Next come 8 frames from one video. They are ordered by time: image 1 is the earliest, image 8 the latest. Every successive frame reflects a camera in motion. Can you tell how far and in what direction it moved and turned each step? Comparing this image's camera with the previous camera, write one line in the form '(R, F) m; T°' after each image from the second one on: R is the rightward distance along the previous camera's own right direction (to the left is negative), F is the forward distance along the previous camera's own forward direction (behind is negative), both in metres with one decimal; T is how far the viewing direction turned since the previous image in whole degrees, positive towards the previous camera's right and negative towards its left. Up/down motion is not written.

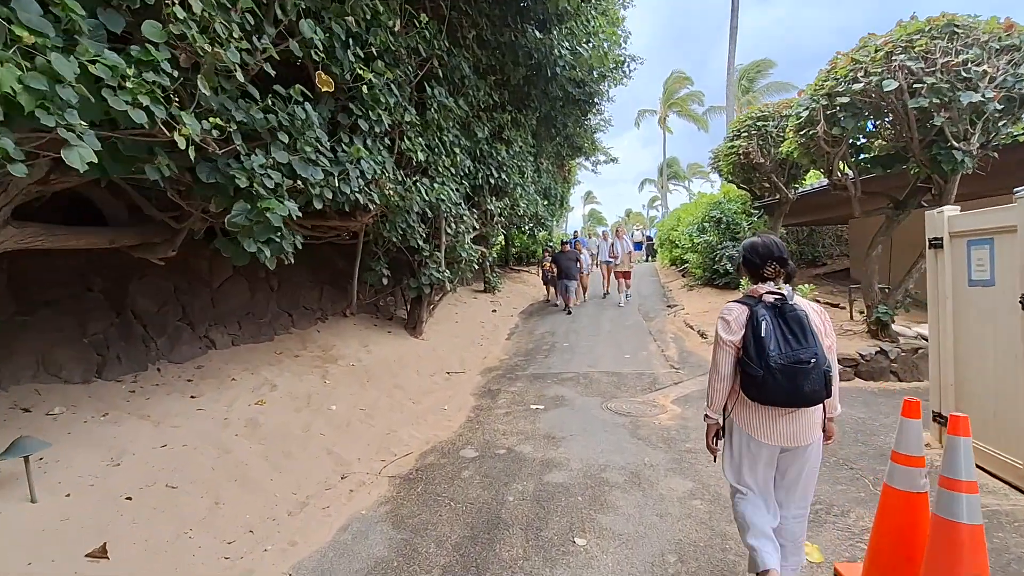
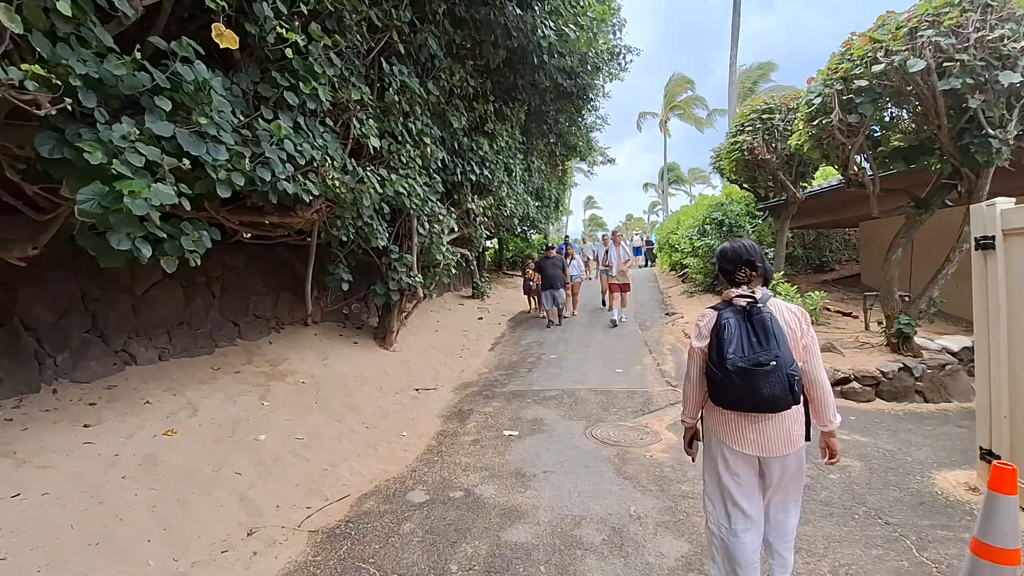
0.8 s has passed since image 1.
(+0.3, +0.8) m; 0°
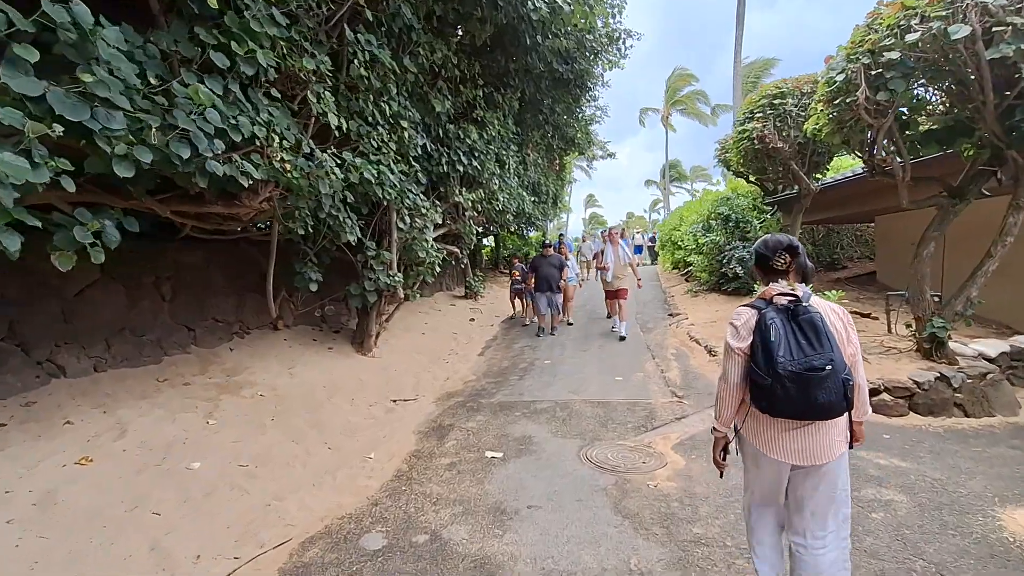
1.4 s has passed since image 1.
(+0.2, +0.6) m; 0°
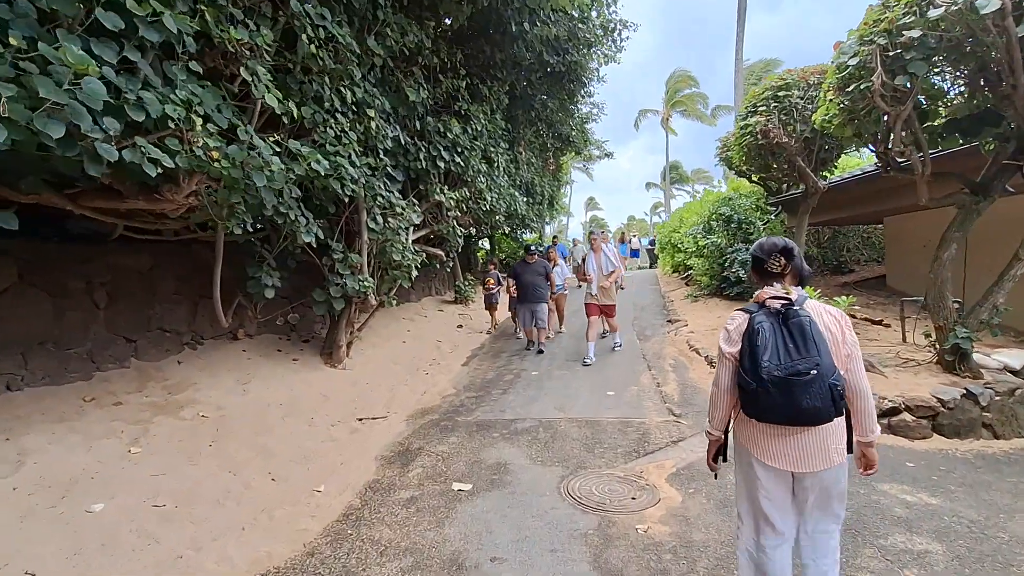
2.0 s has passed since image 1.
(+0.2, +0.6) m; 0°
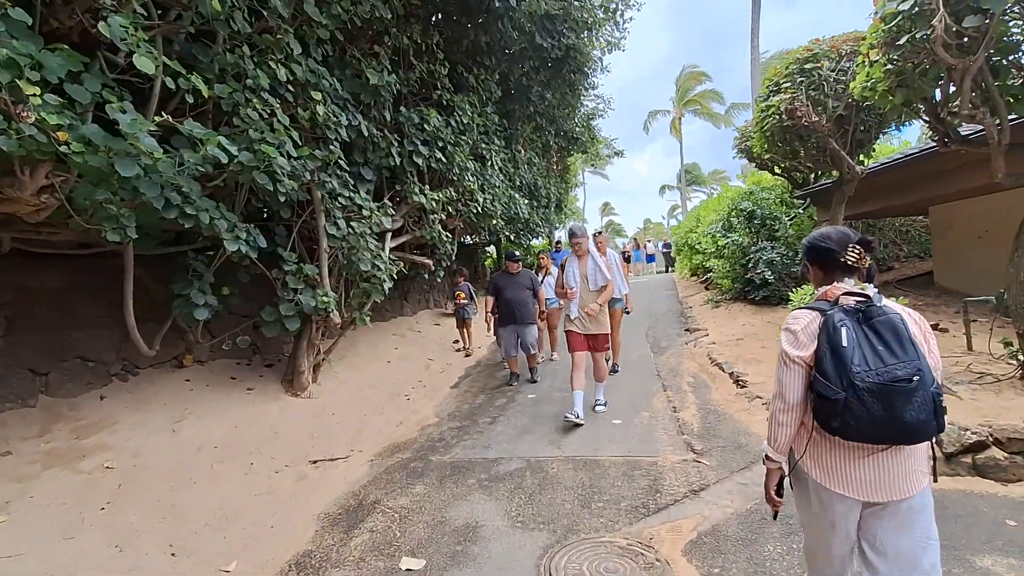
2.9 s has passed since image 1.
(+0.3, +0.9) m; -2°
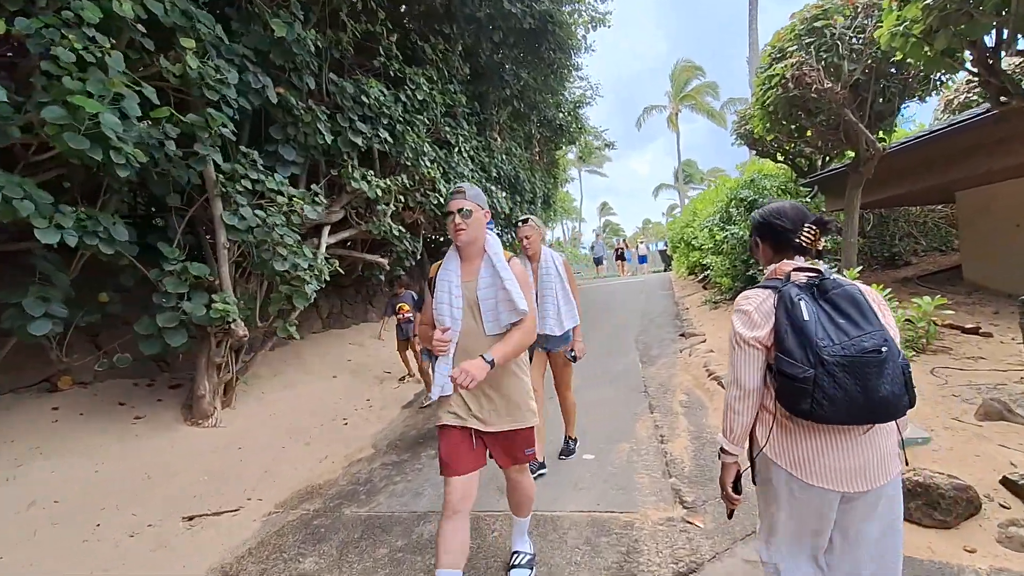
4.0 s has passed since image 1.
(+0.4, +1.0) m; 0°
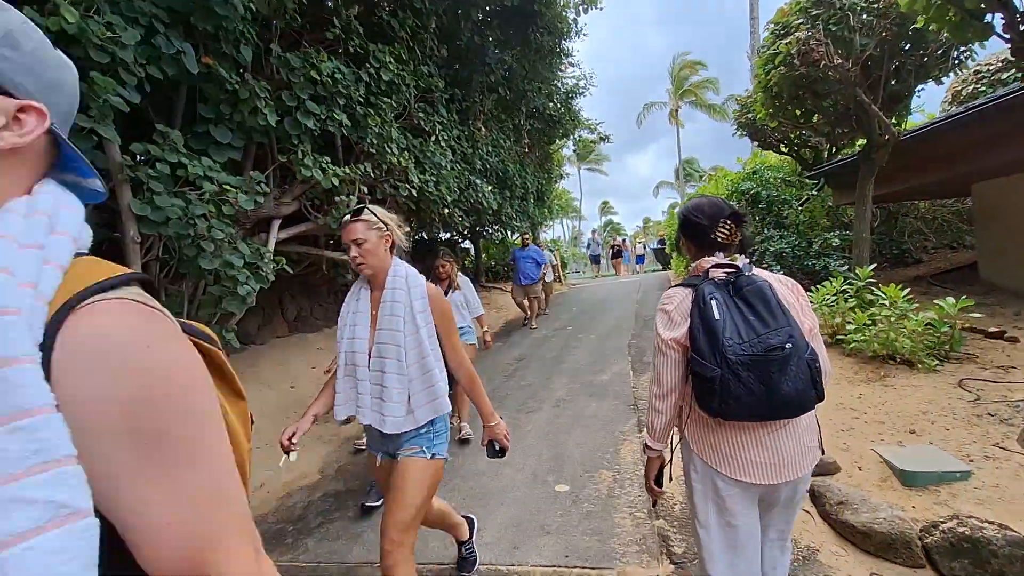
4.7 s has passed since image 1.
(+0.3, +0.6) m; 0°
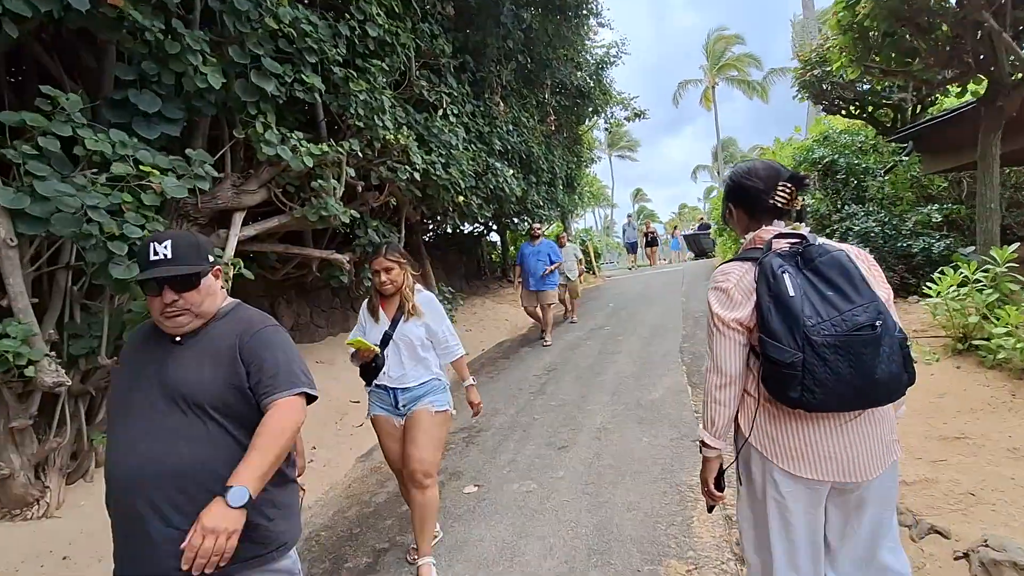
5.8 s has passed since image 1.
(+0.1, +1.1) m; -4°
